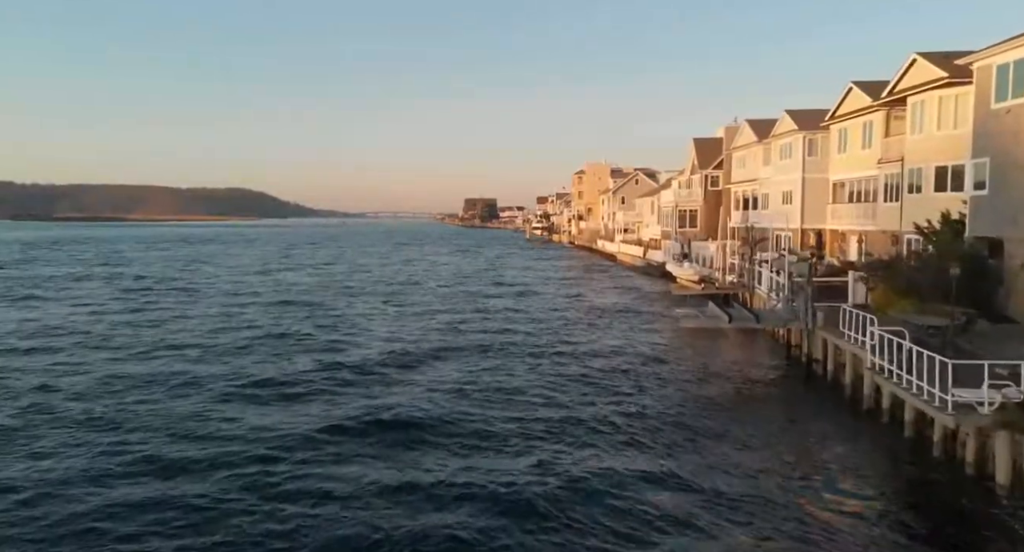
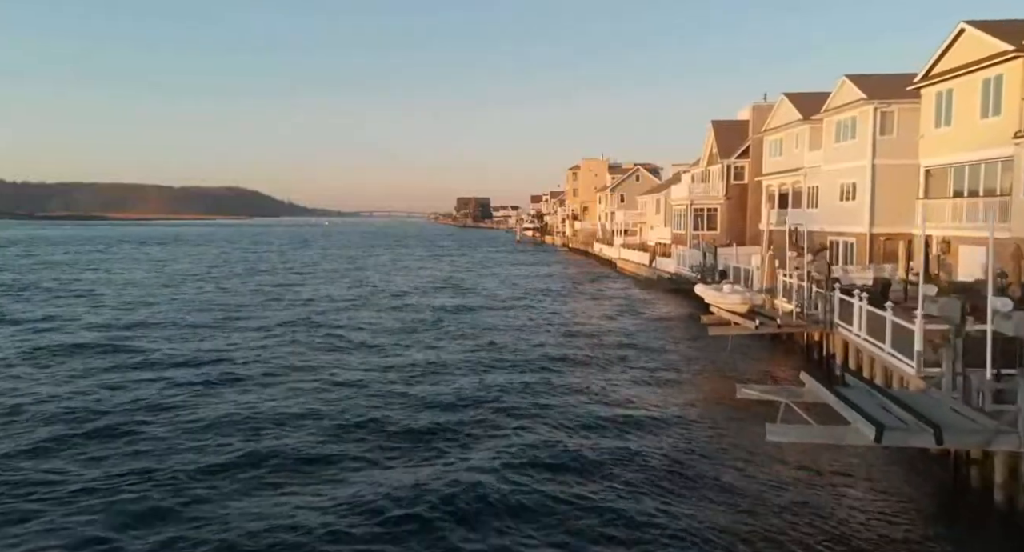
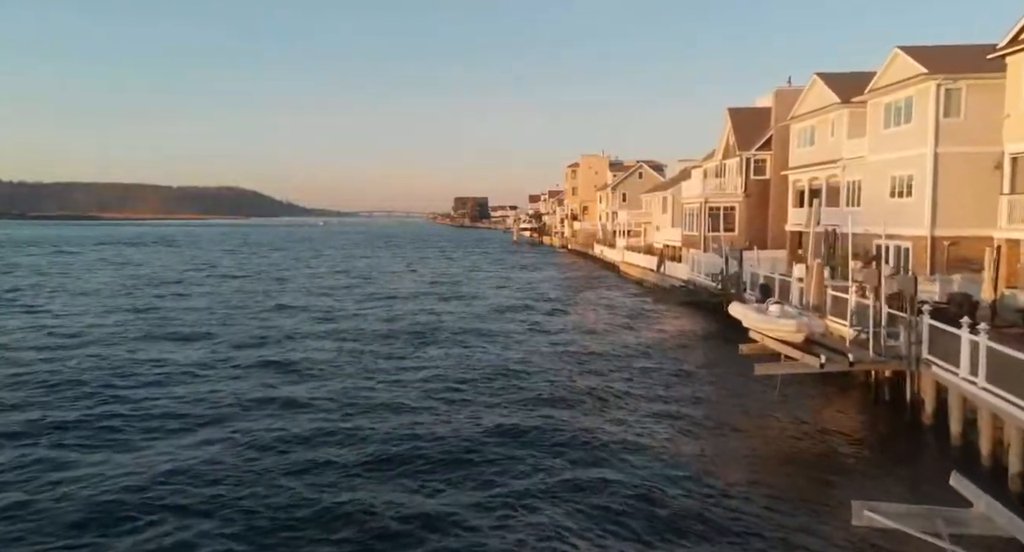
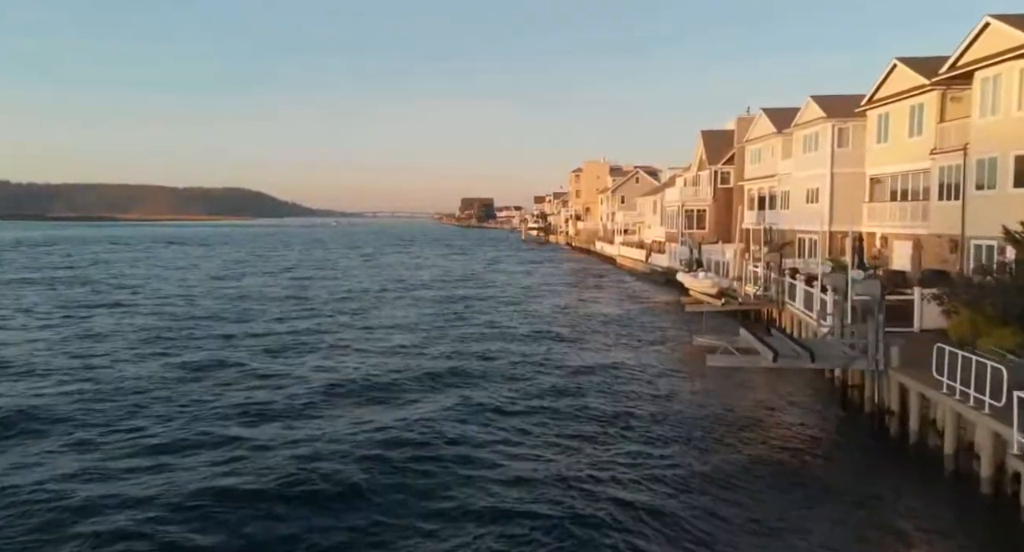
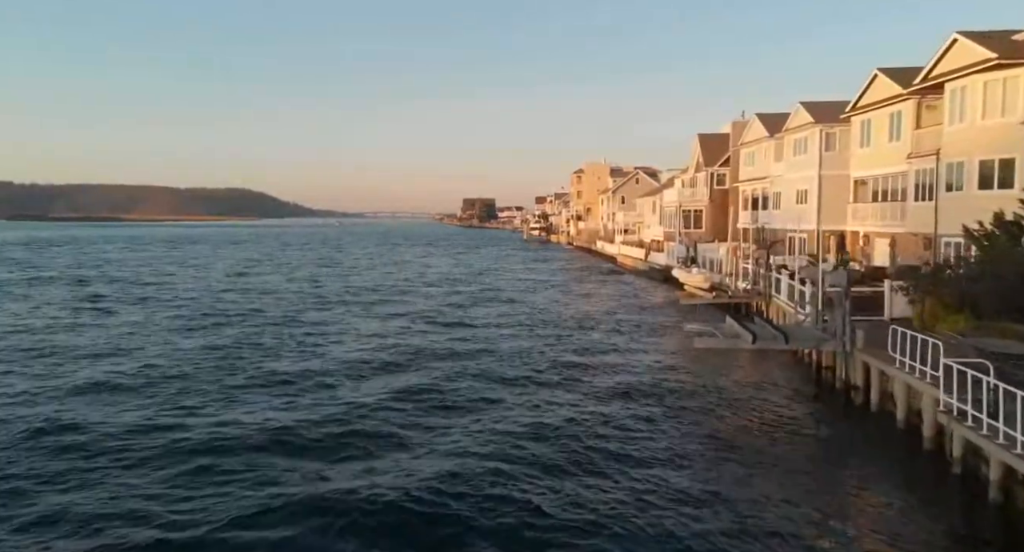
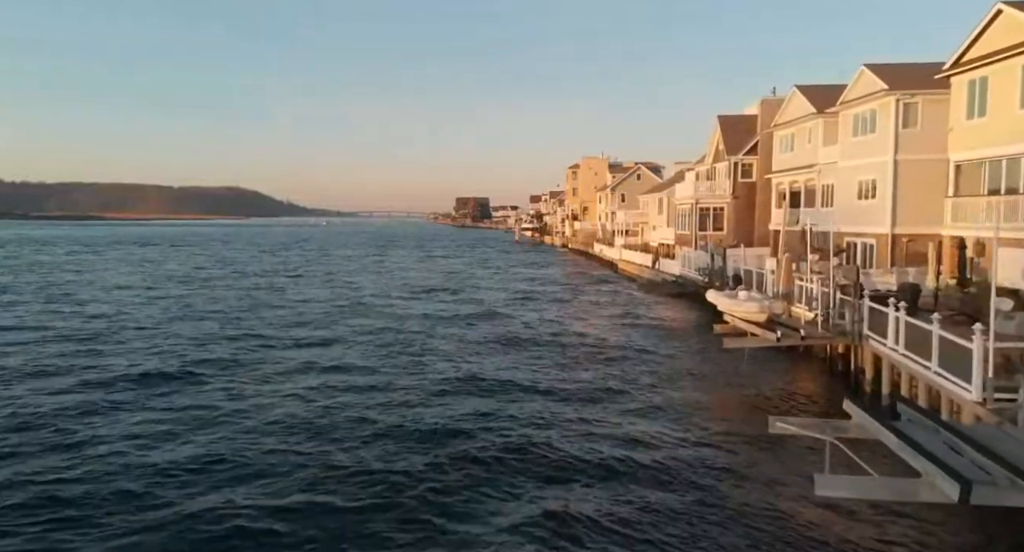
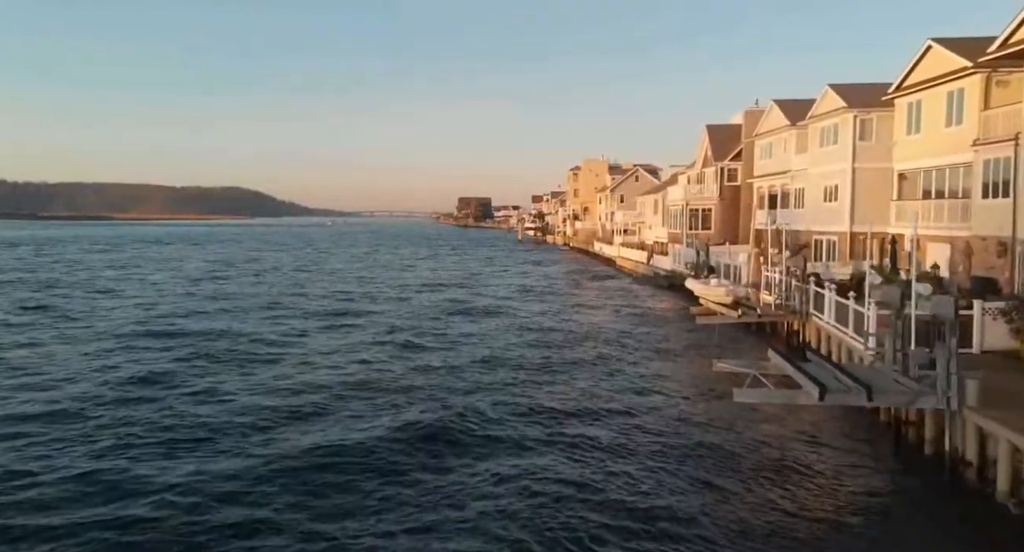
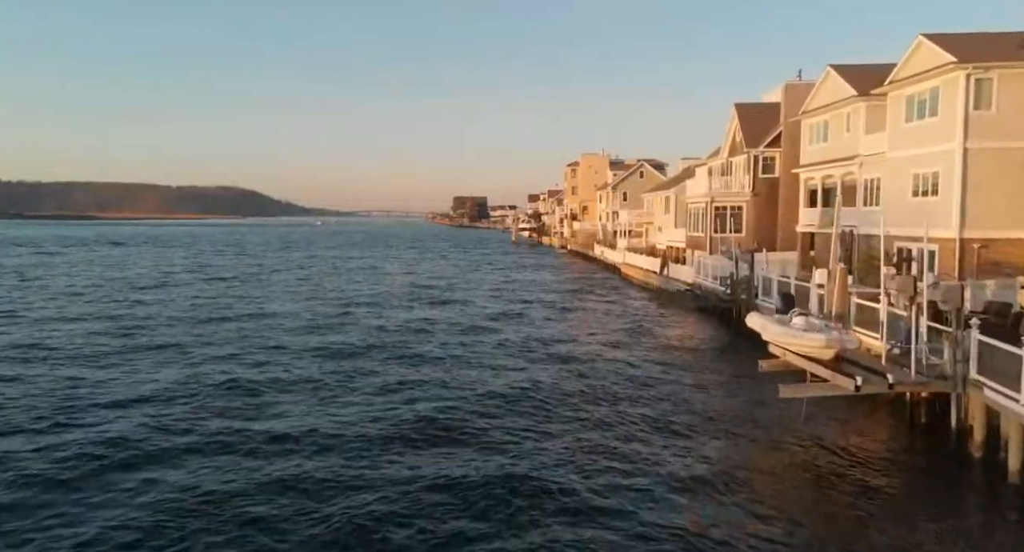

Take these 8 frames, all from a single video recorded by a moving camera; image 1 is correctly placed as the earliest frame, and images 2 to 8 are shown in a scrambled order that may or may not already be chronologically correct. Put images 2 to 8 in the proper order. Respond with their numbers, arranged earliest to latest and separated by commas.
5, 4, 7, 2, 6, 3, 8
